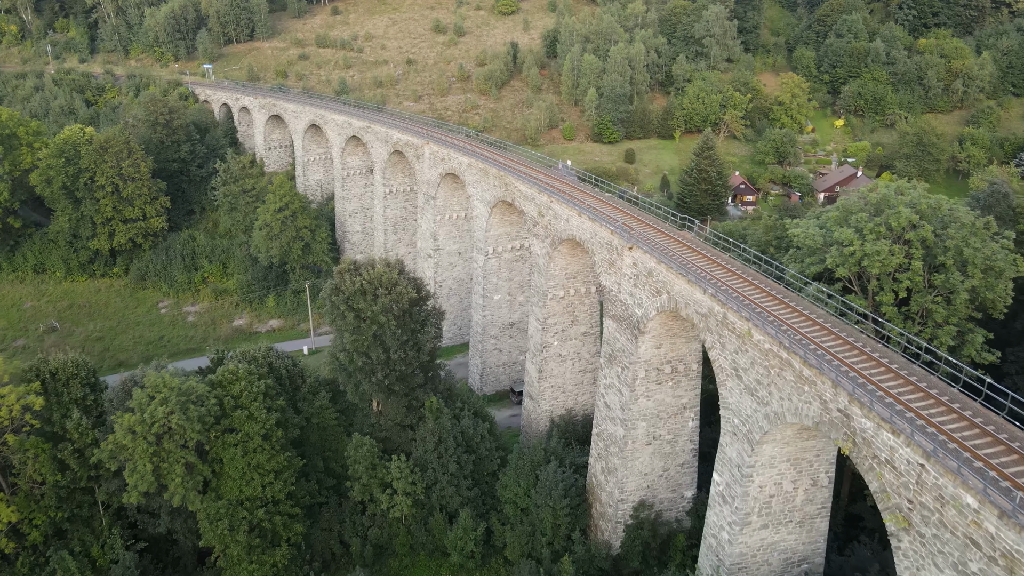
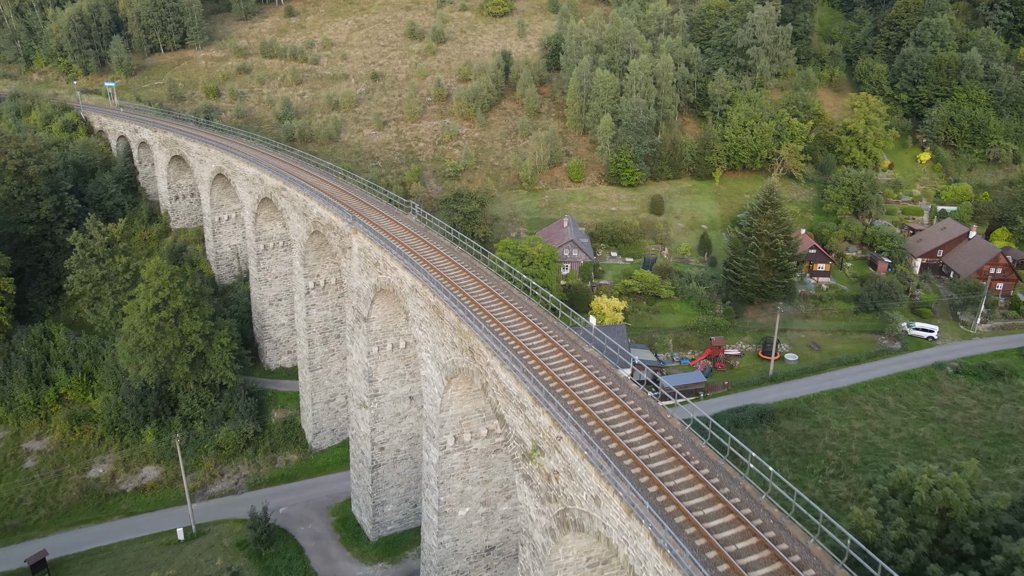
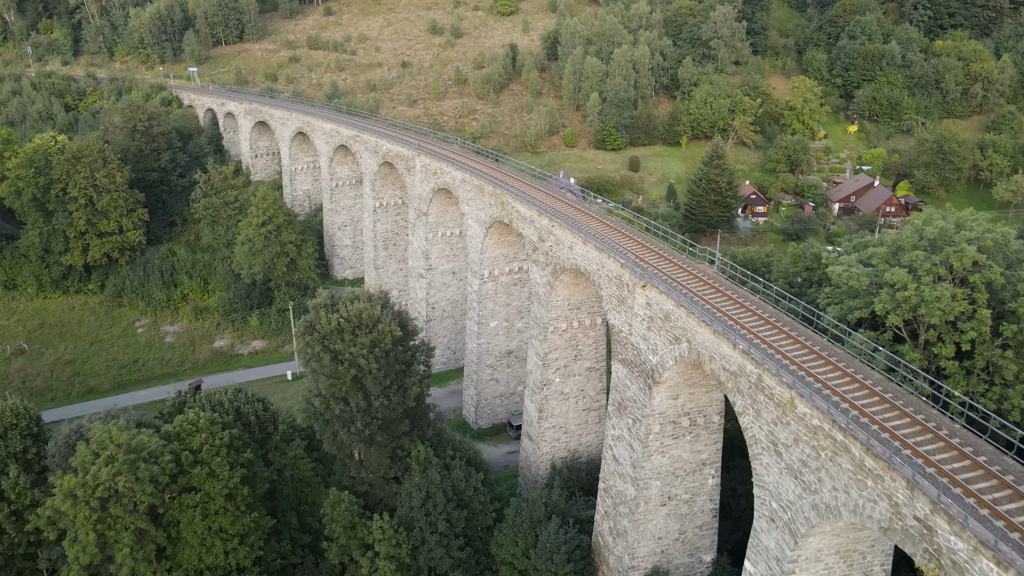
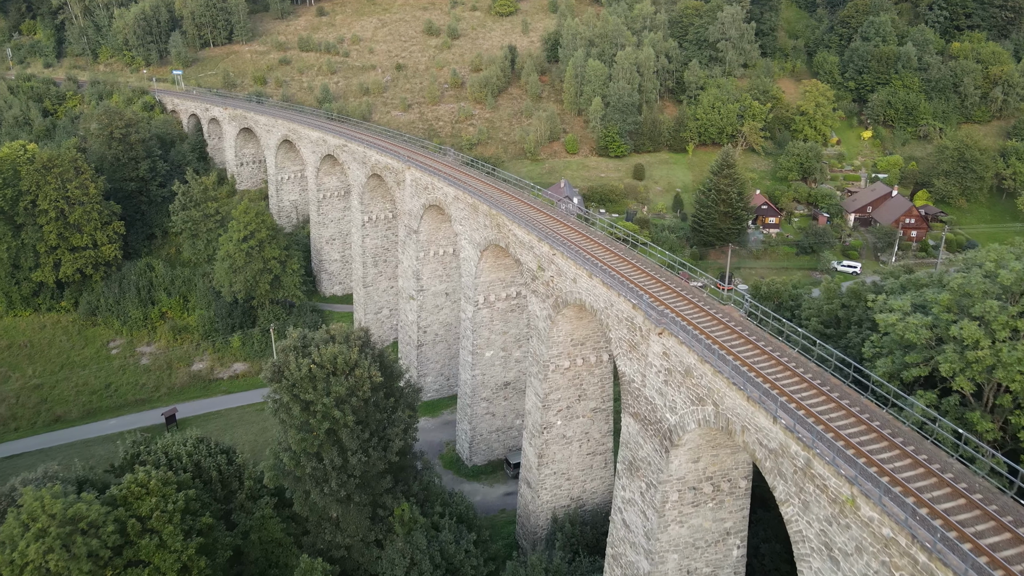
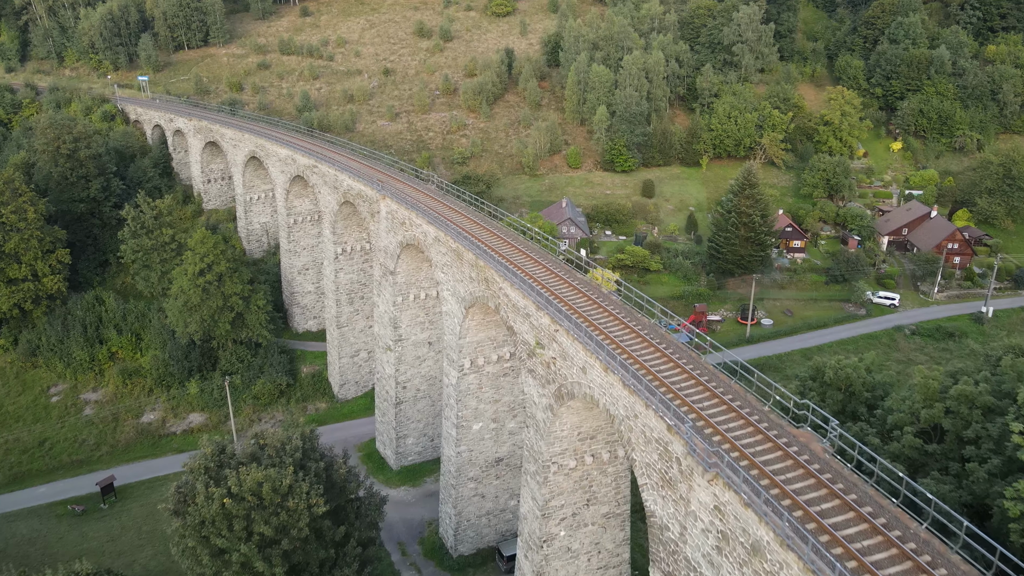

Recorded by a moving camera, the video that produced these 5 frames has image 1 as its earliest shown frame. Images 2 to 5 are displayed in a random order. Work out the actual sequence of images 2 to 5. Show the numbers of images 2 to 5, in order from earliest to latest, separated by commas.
3, 4, 5, 2
